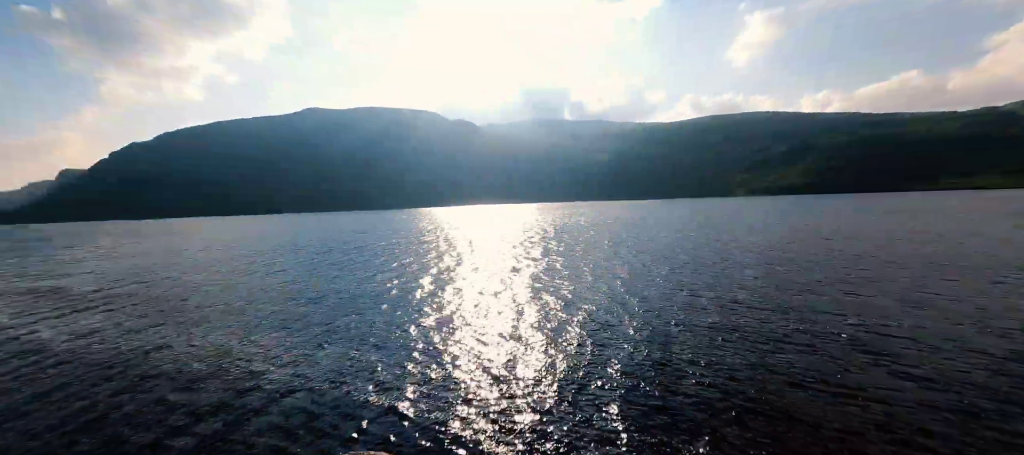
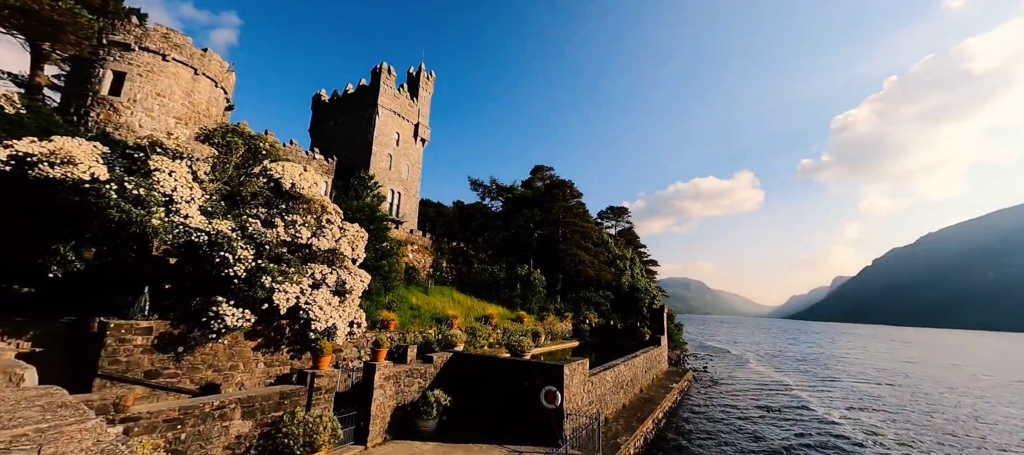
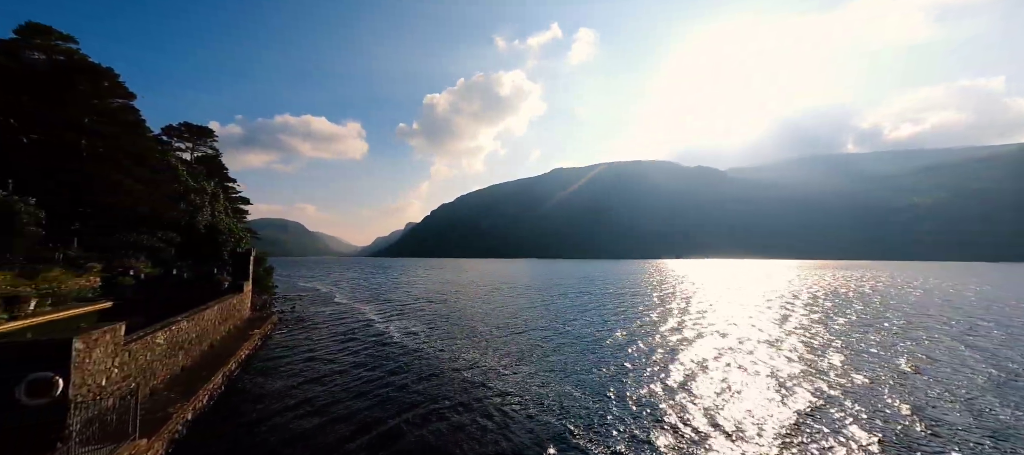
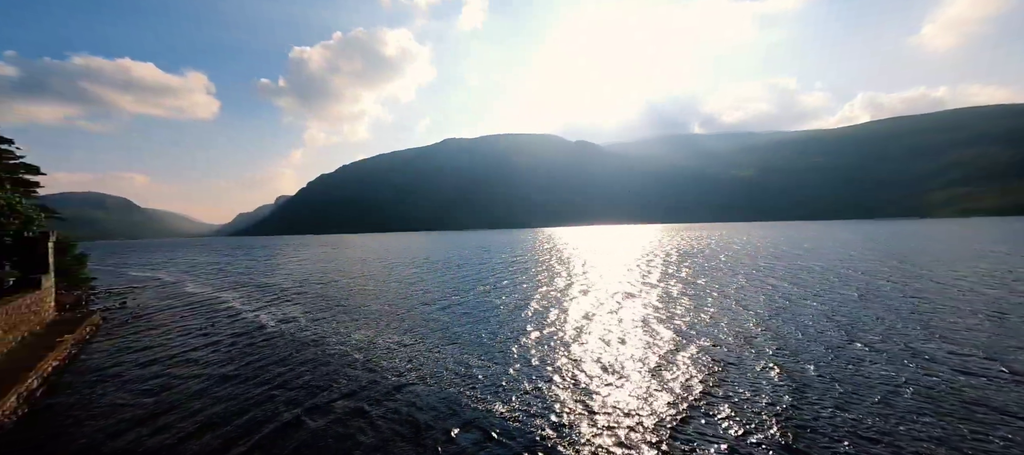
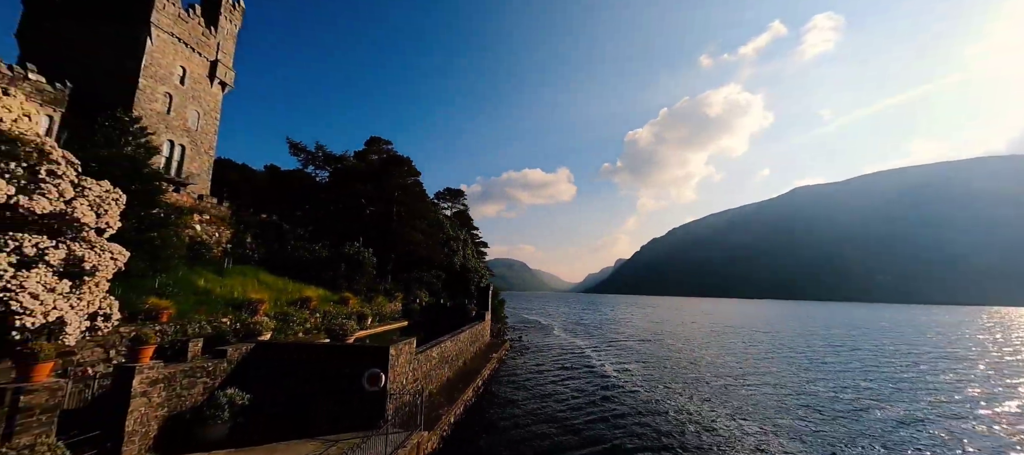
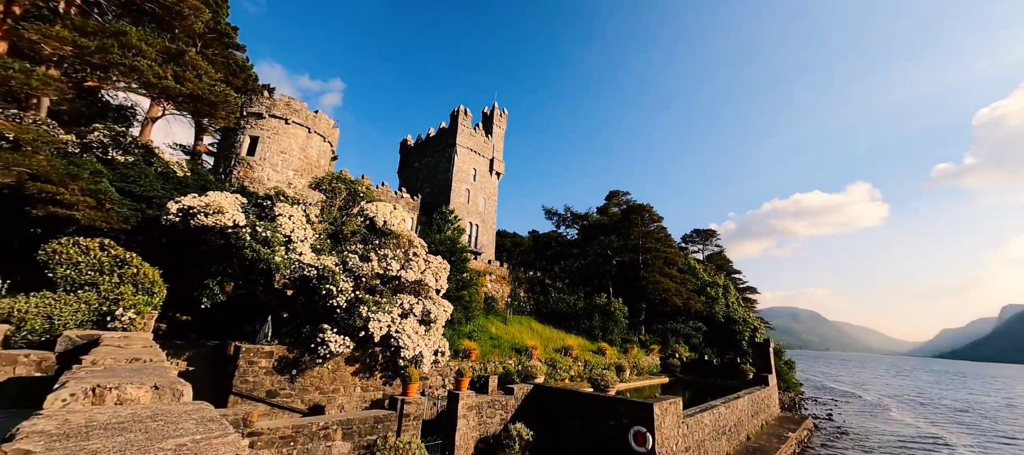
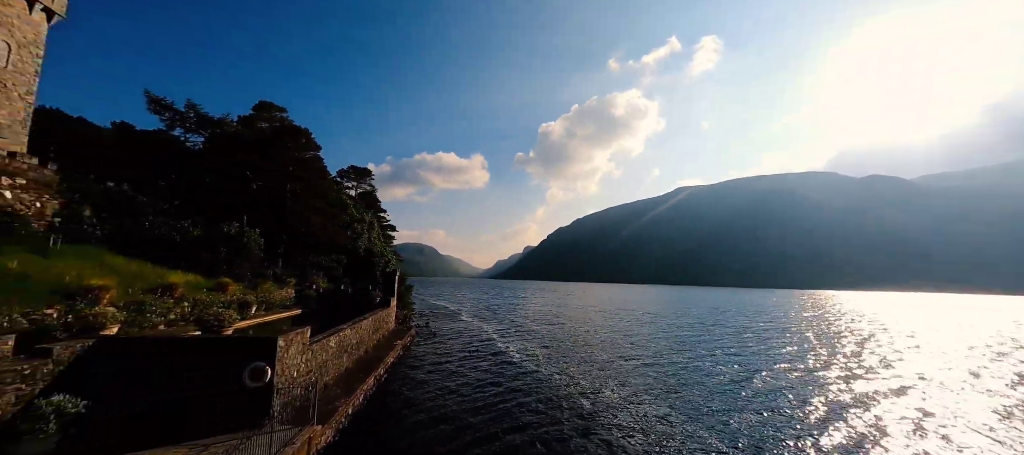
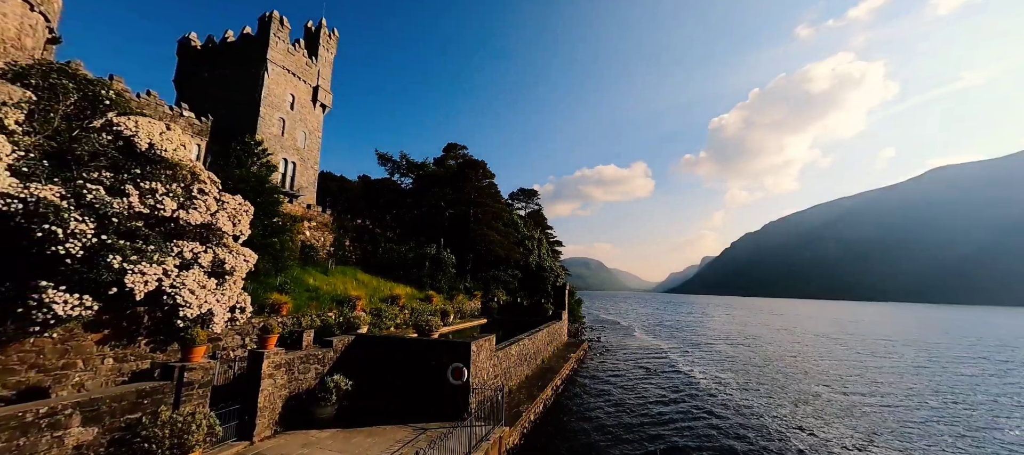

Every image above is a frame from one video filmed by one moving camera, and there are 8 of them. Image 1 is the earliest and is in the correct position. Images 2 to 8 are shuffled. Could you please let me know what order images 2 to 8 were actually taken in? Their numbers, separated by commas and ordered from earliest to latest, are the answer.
4, 3, 7, 5, 8, 2, 6
